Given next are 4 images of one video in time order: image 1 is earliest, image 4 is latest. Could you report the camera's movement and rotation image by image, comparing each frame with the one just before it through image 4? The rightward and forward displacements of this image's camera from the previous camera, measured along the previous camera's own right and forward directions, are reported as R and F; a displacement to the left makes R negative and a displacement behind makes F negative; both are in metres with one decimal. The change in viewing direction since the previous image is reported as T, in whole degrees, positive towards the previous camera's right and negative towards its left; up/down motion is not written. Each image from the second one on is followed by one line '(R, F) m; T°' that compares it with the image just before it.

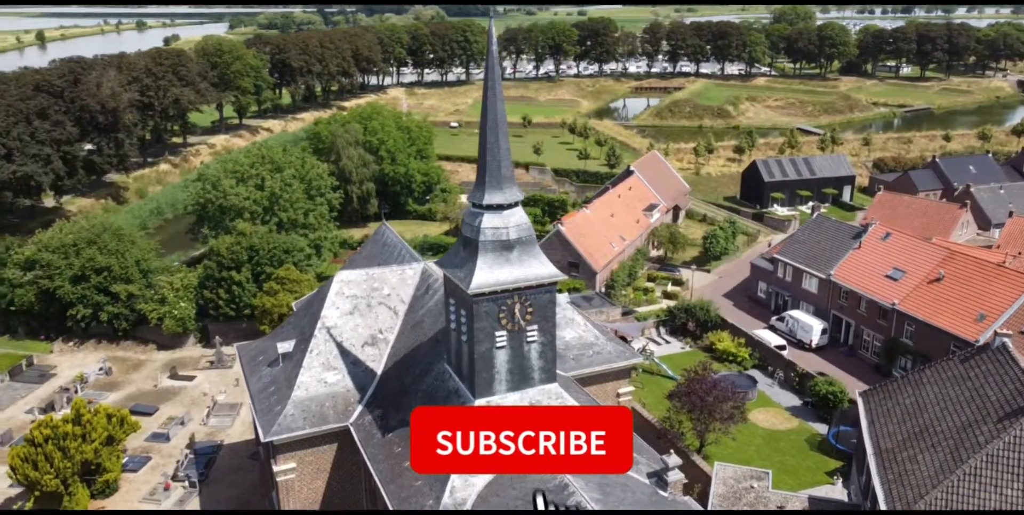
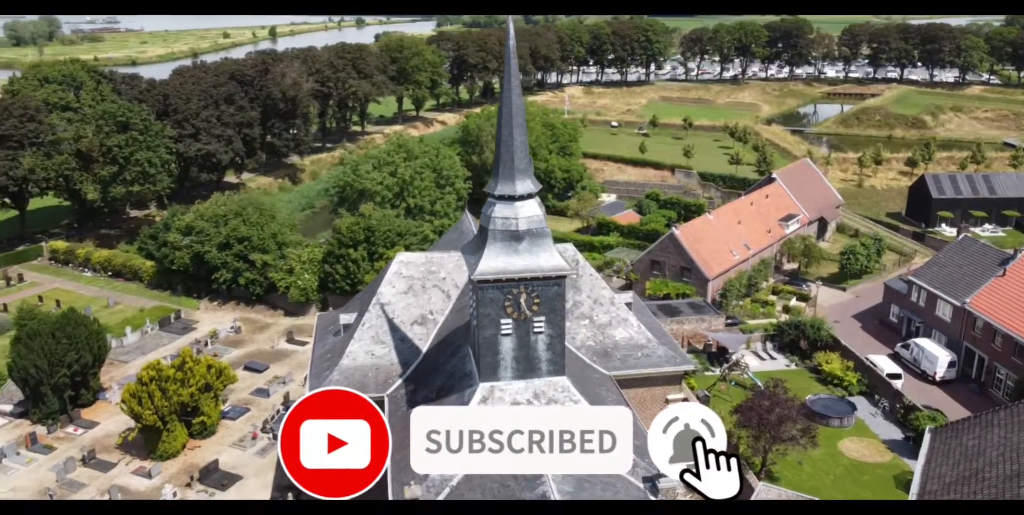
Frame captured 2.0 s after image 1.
(+4.3, 0.0) m; -13°
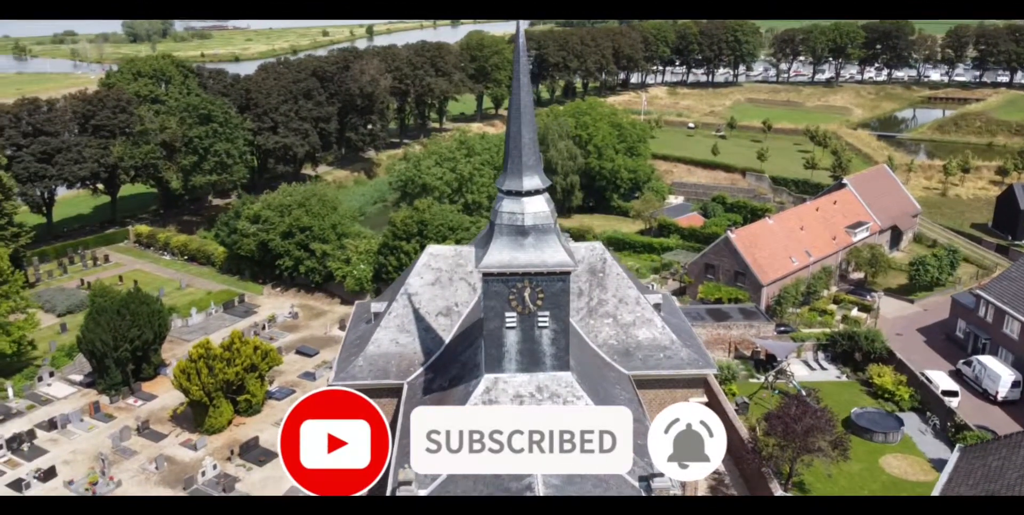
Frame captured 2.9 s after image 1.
(+2.0, -0.2) m; -6°
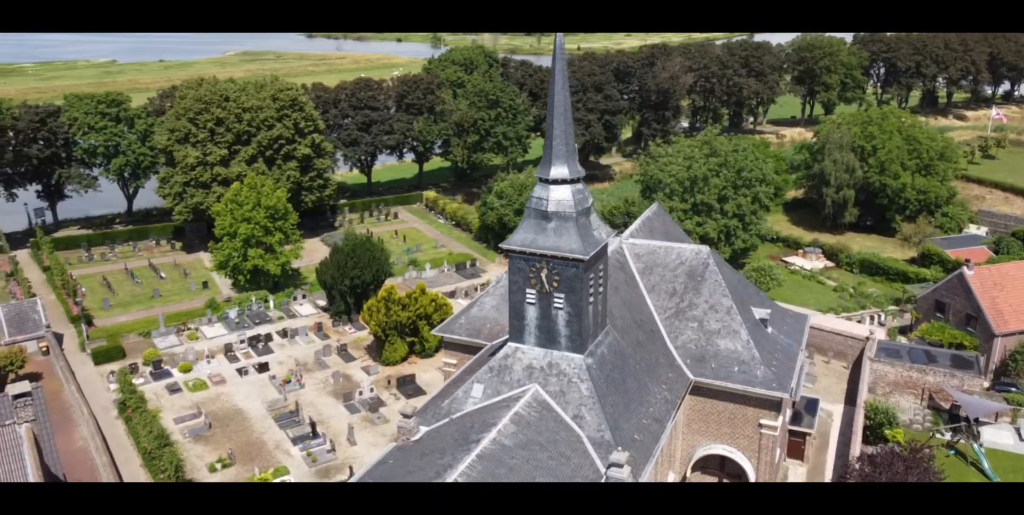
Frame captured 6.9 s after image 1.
(+8.8, +0.1) m; -25°
